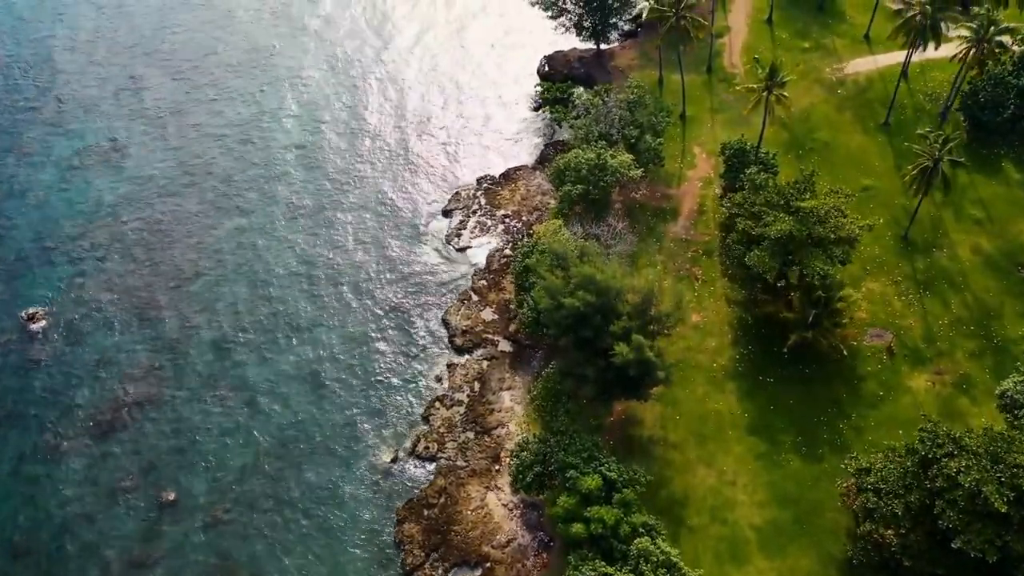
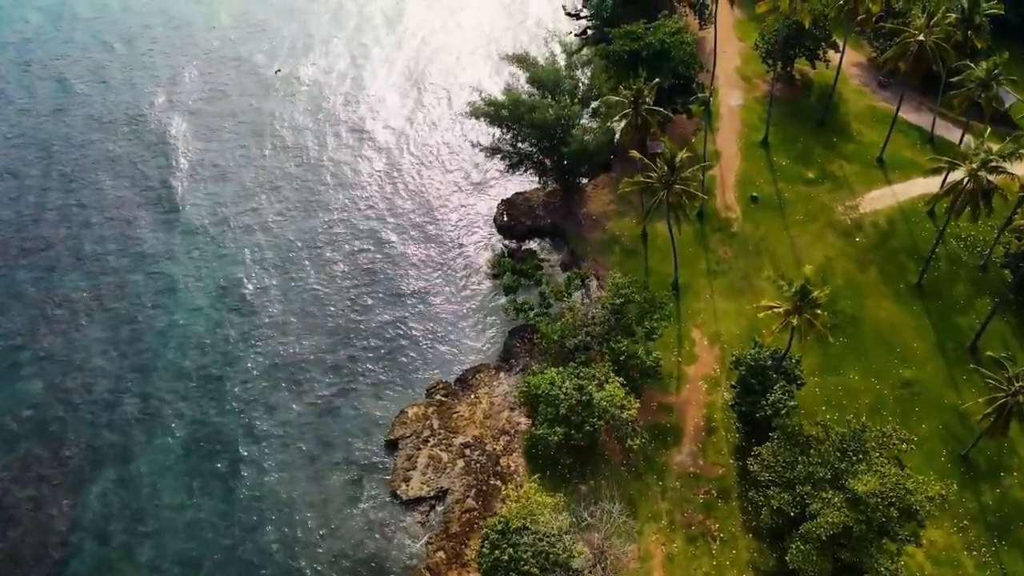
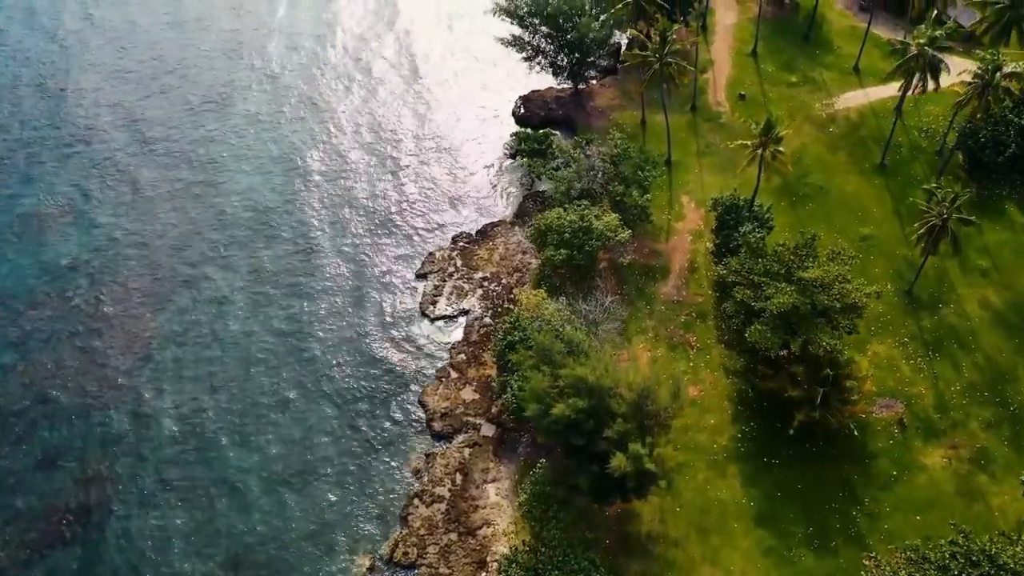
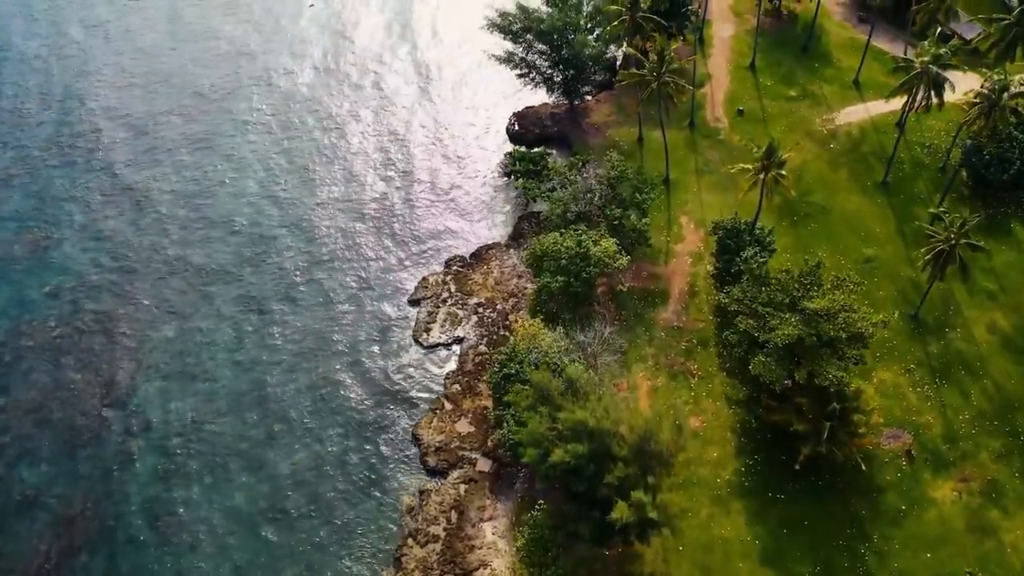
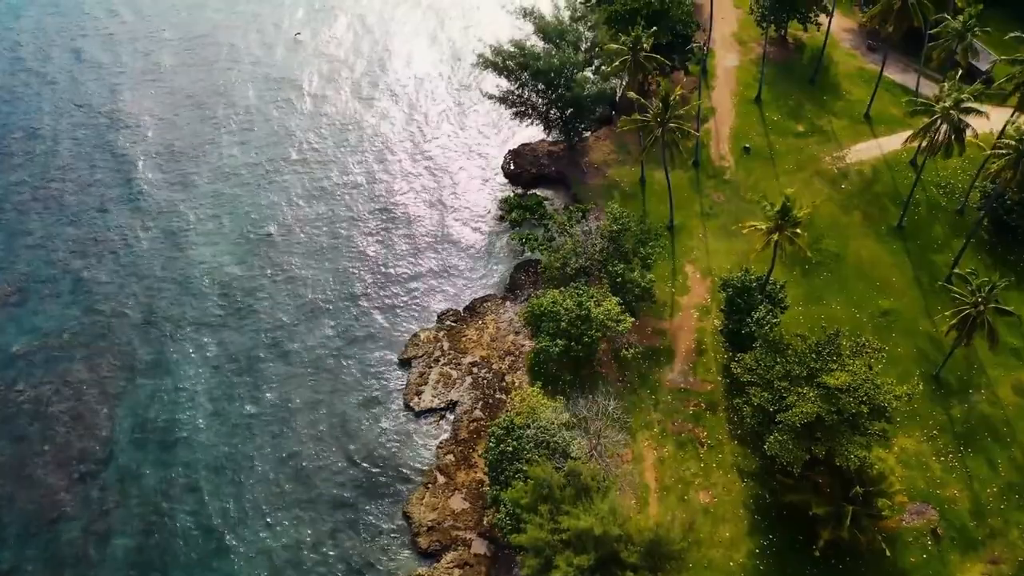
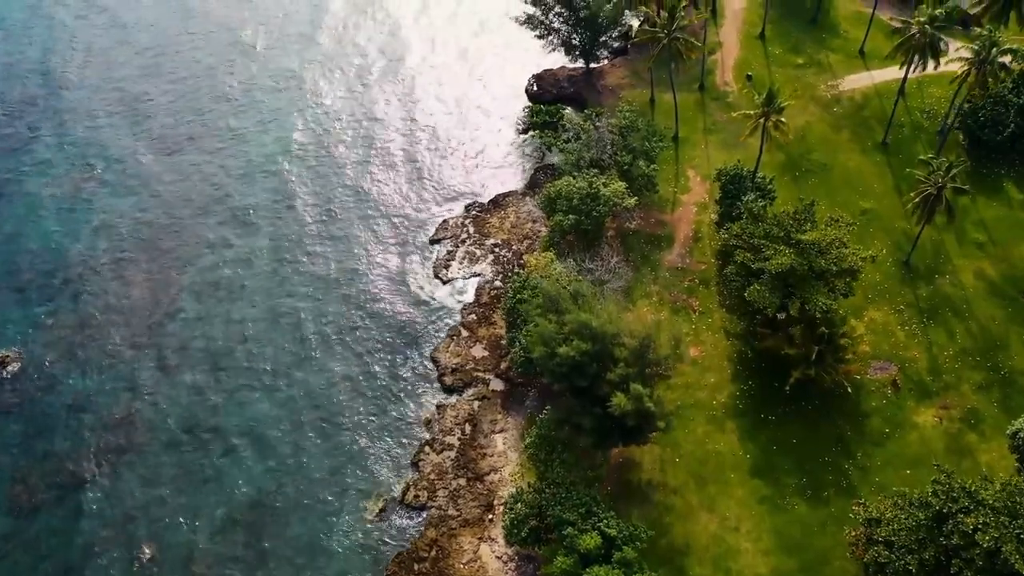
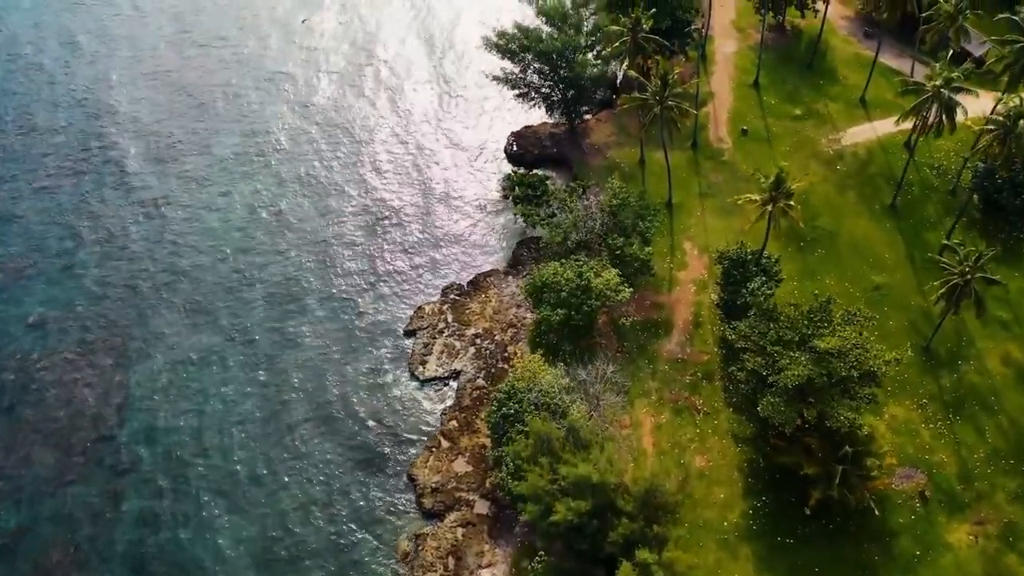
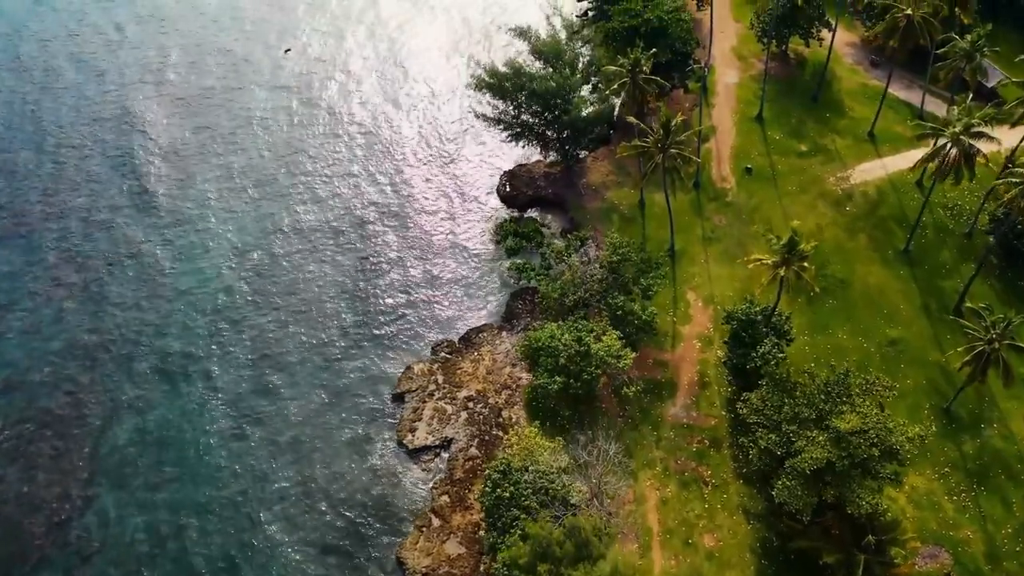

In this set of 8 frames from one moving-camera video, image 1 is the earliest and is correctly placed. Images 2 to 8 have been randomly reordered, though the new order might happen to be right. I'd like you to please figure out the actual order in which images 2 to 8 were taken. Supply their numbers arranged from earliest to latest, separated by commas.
6, 3, 4, 7, 5, 8, 2
